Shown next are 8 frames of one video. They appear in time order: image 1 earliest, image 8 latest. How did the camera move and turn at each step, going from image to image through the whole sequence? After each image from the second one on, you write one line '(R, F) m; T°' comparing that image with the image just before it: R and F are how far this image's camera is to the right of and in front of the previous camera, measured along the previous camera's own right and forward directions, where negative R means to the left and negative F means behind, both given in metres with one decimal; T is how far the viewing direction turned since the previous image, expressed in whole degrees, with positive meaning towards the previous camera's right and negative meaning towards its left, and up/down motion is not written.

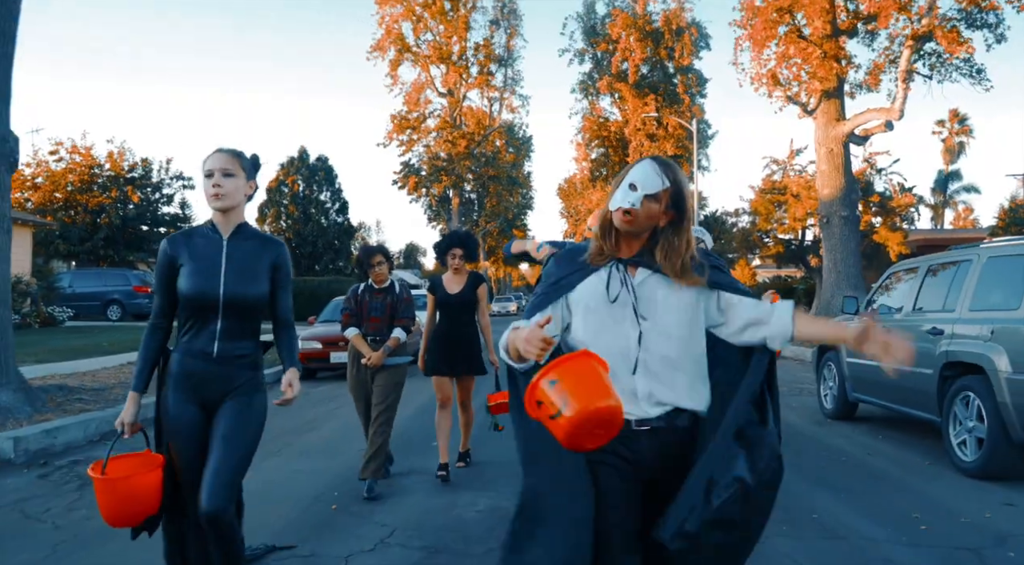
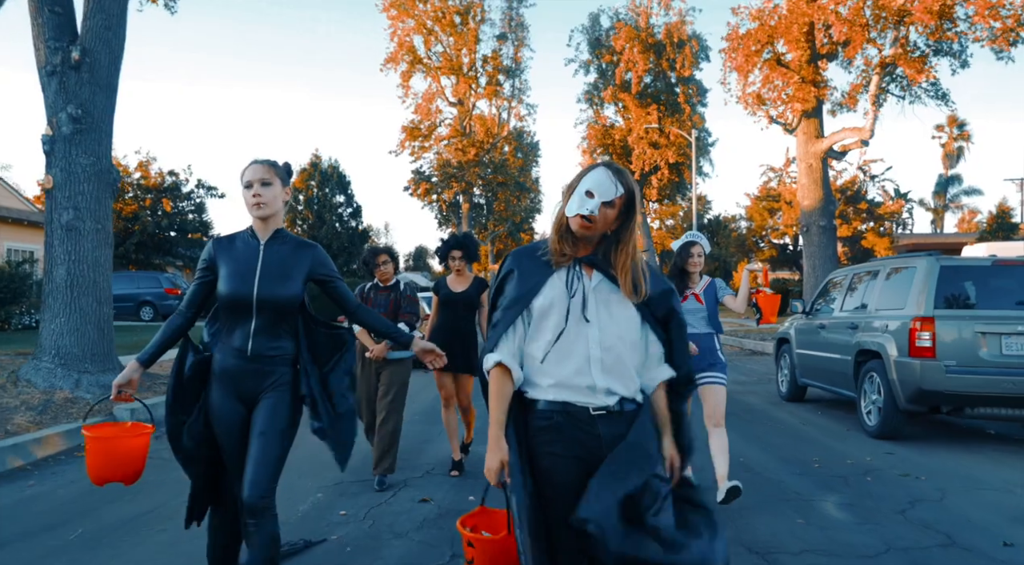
(0.0, -1.8) m; -1°
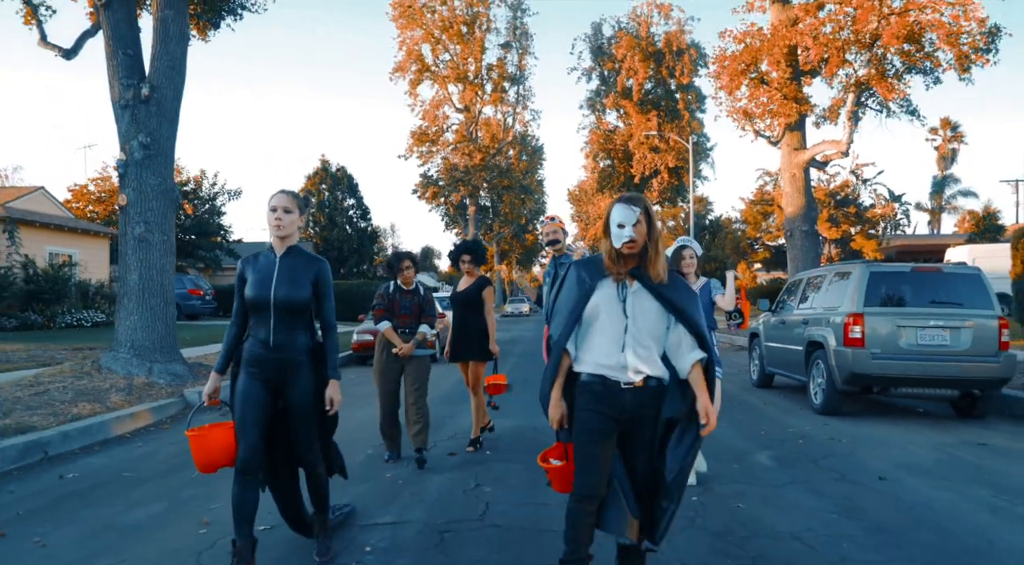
(0.0, -1.6) m; 0°
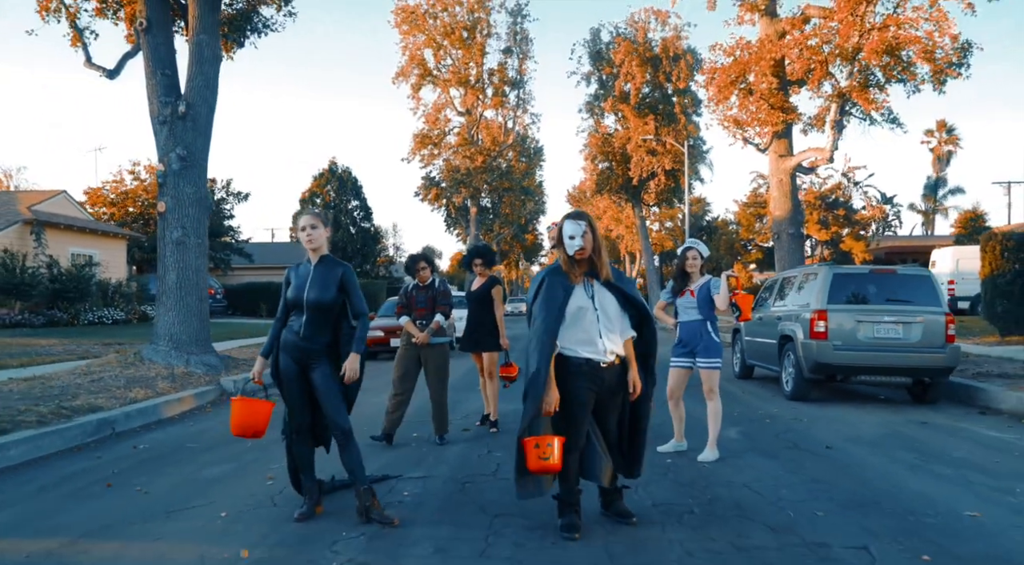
(-0.1, -1.1) m; 0°
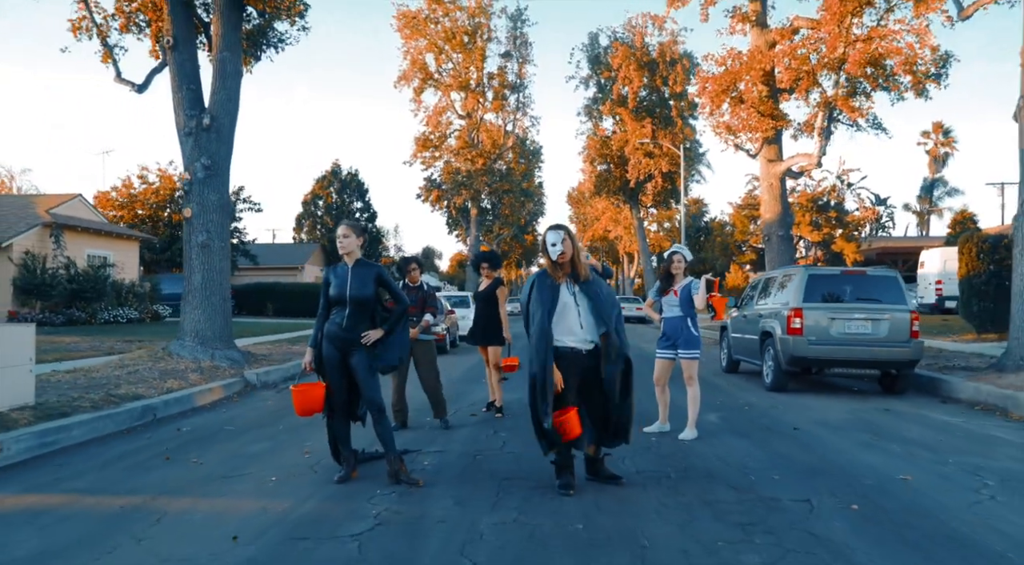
(0.0, -0.9) m; 0°
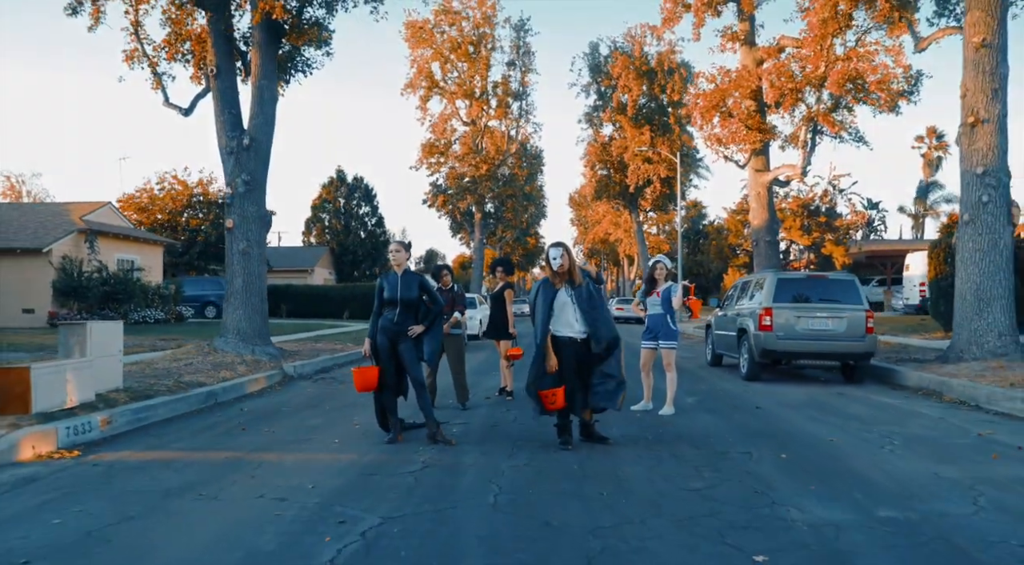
(-0.1, -1.6) m; 0°
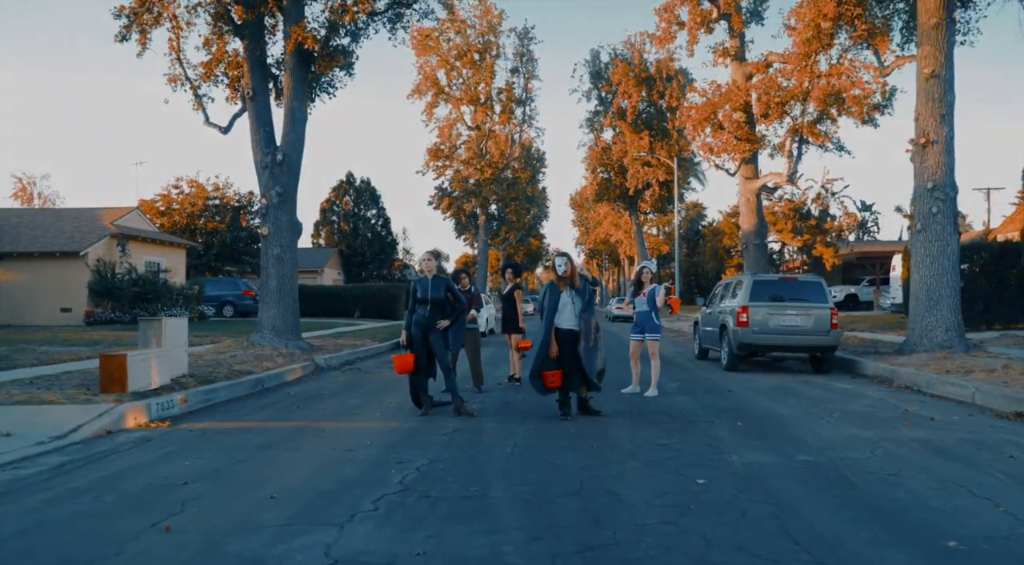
(-0.1, -1.7) m; 0°
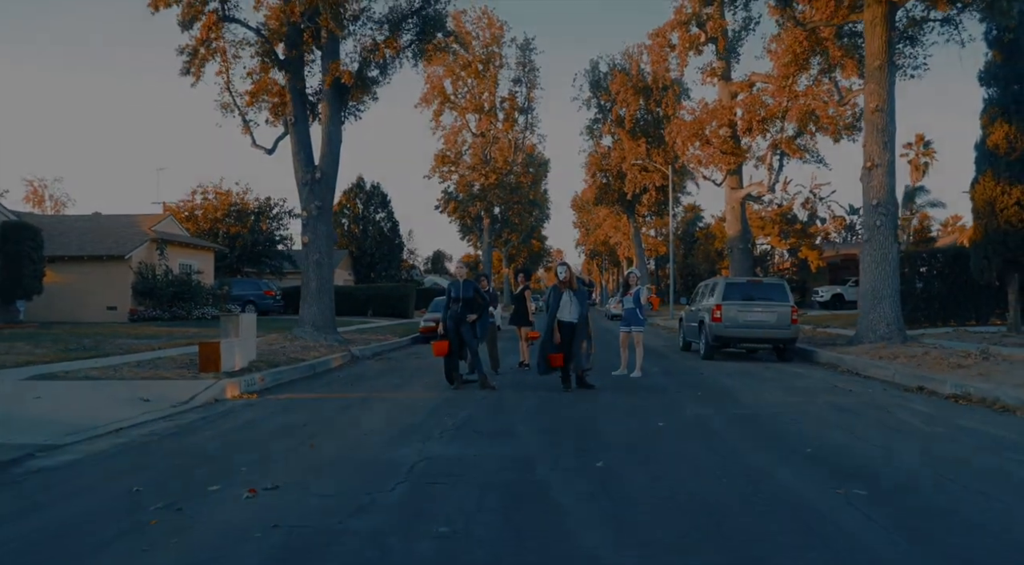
(-0.2, -2.5) m; 0°
